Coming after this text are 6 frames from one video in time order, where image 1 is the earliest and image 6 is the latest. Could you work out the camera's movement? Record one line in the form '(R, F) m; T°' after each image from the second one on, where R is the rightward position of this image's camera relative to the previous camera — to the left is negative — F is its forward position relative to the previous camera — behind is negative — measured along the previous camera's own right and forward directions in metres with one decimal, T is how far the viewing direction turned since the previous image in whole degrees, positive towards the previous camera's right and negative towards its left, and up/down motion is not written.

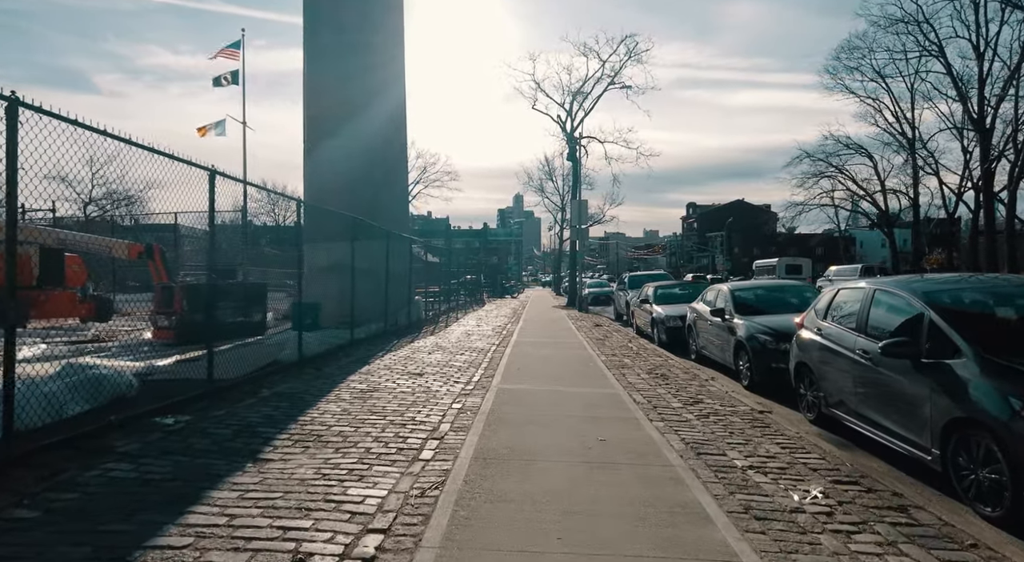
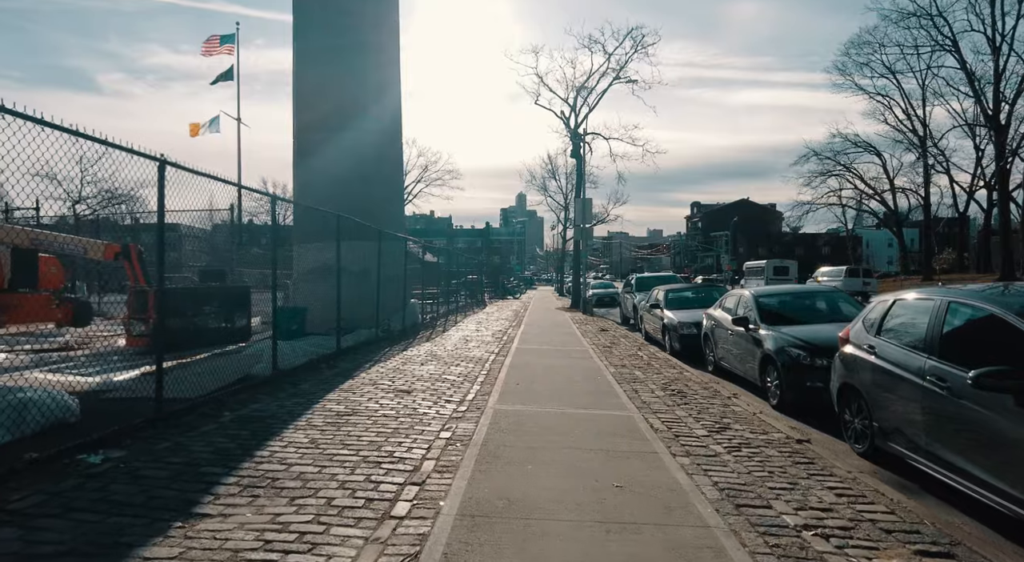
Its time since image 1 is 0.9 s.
(+0.1, +1.0) m; 0°
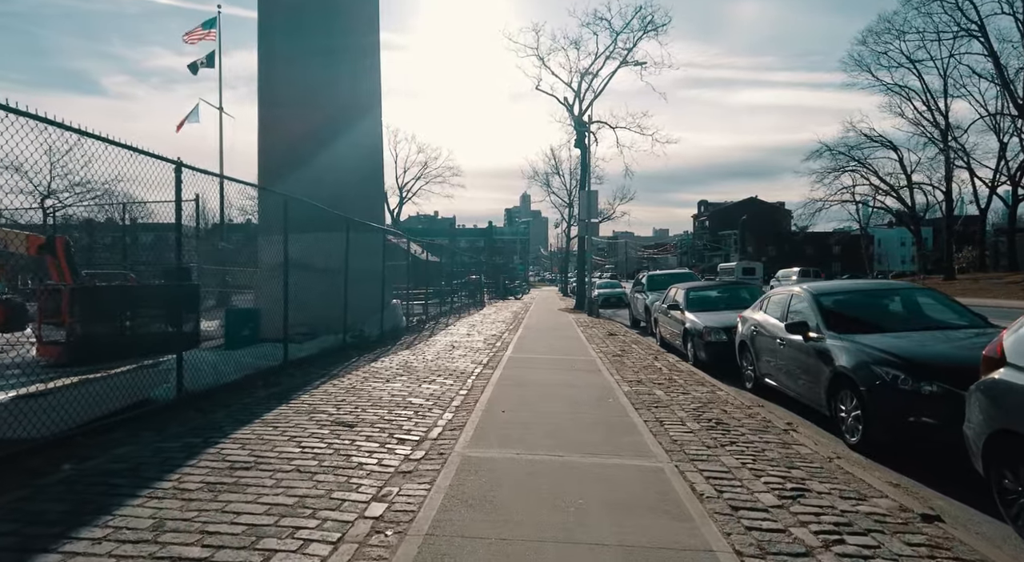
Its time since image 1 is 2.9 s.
(+0.2, +2.3) m; 0°
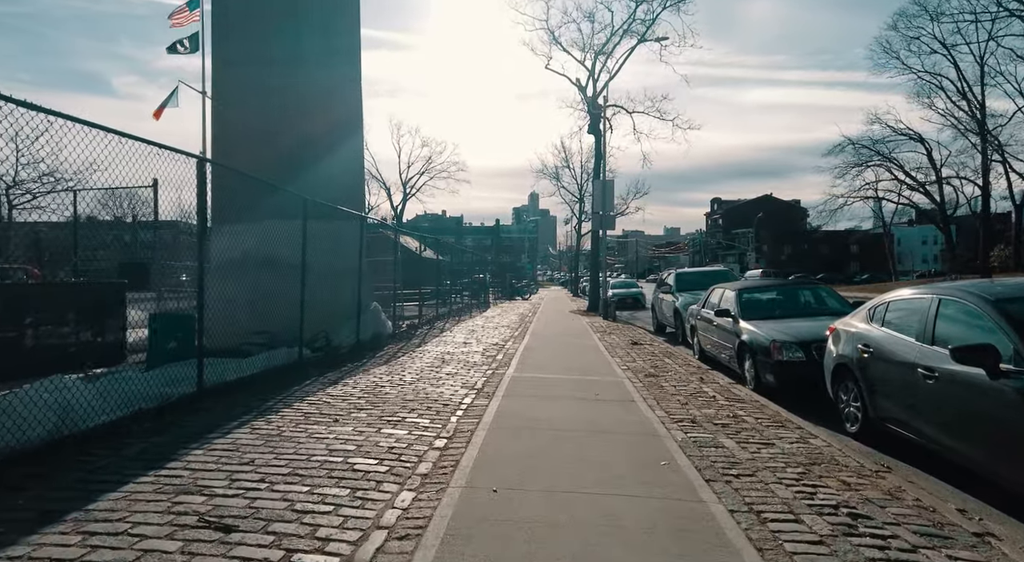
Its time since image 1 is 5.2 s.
(+0.1, +2.7) m; -1°
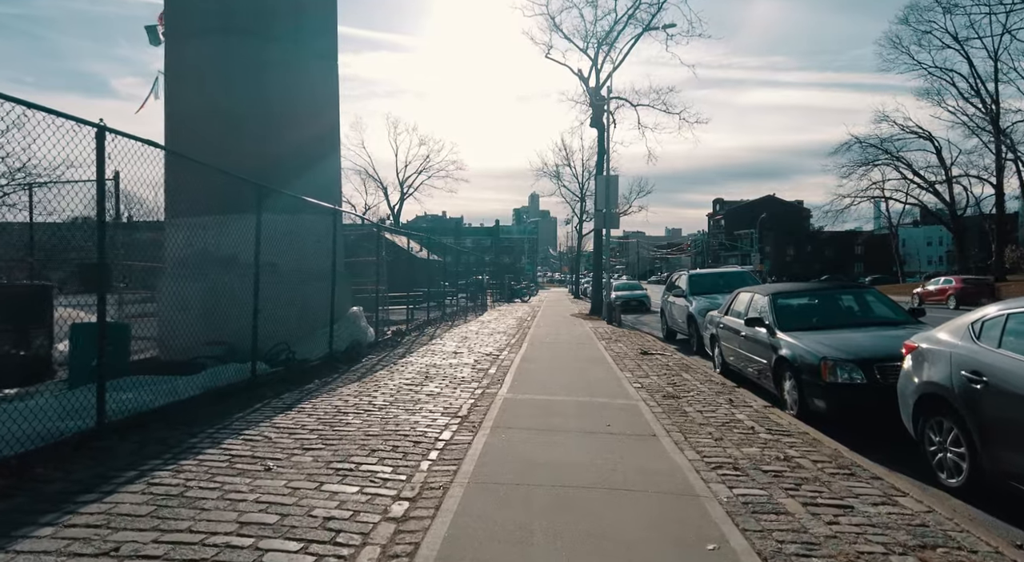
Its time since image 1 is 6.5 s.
(+0.1, +1.5) m; 0°
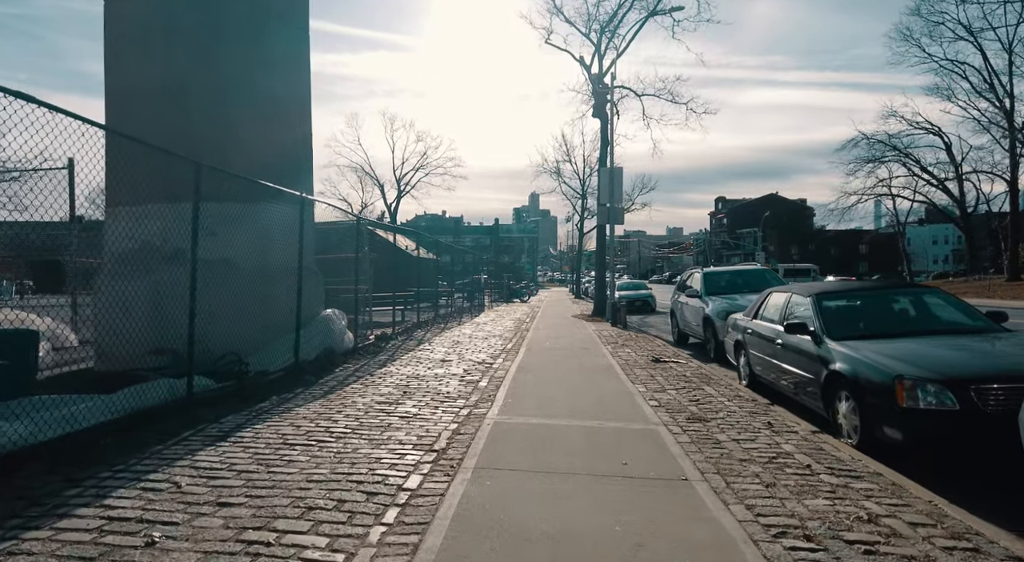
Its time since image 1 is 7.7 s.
(+0.1, +1.5) m; 0°
